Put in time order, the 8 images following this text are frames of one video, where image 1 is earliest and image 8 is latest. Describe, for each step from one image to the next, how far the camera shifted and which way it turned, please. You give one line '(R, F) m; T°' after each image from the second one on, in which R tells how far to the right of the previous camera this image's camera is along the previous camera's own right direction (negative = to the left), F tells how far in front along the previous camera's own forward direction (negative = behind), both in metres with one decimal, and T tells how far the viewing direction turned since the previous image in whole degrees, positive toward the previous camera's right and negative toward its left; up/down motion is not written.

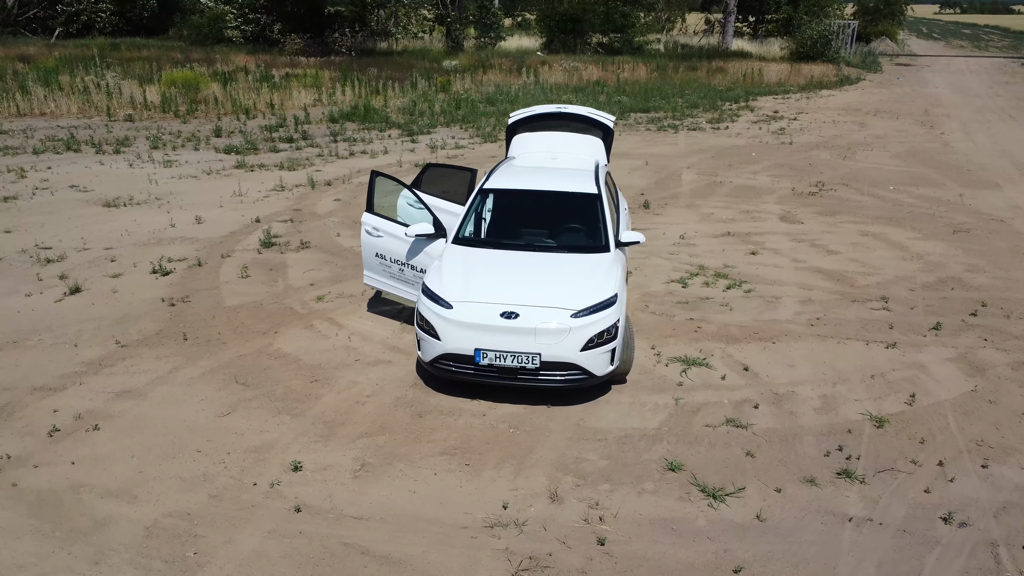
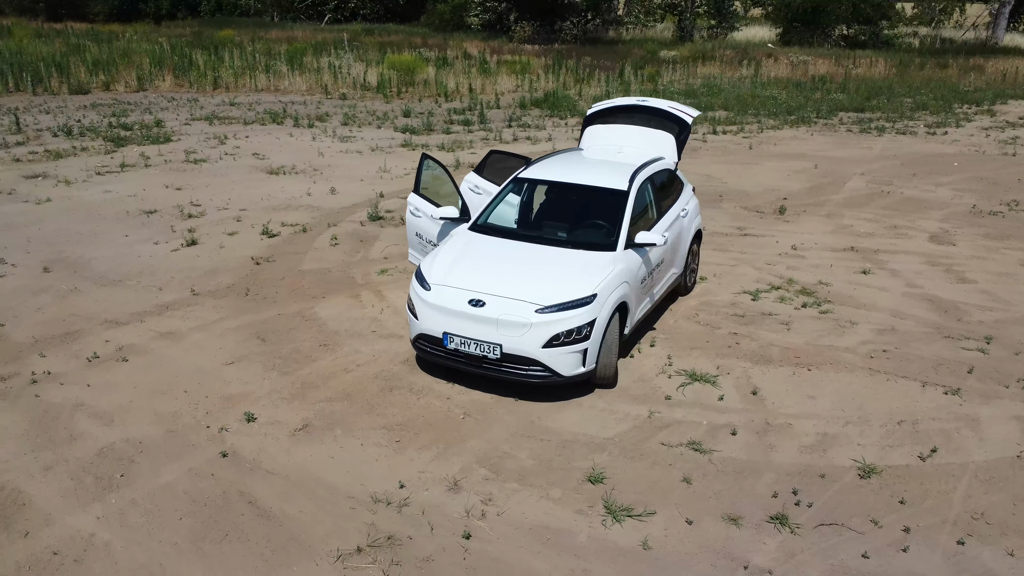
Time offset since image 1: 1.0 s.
(+2.0, +0.3) m; -17°
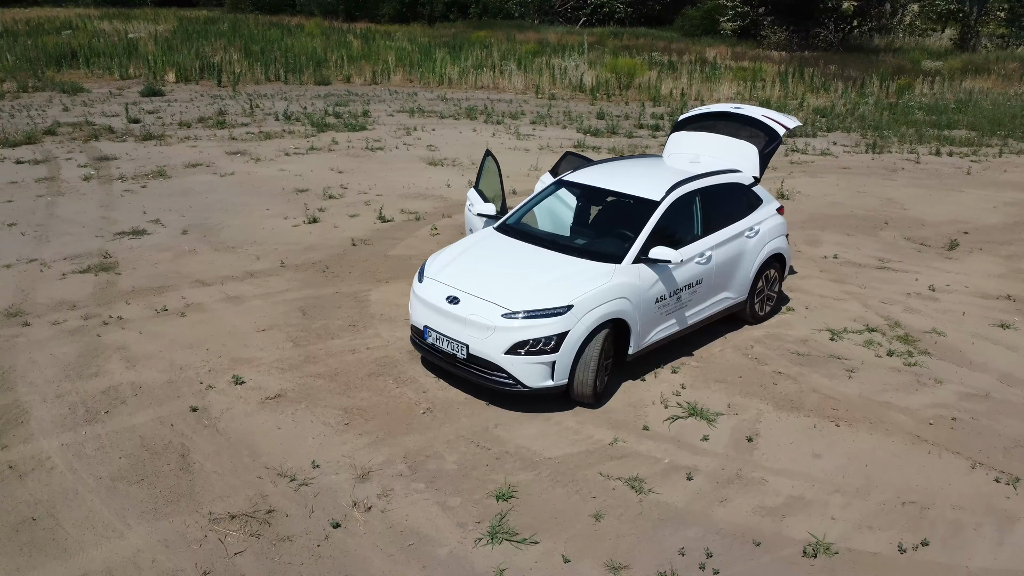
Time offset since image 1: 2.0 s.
(+2.0, +0.5) m; -18°
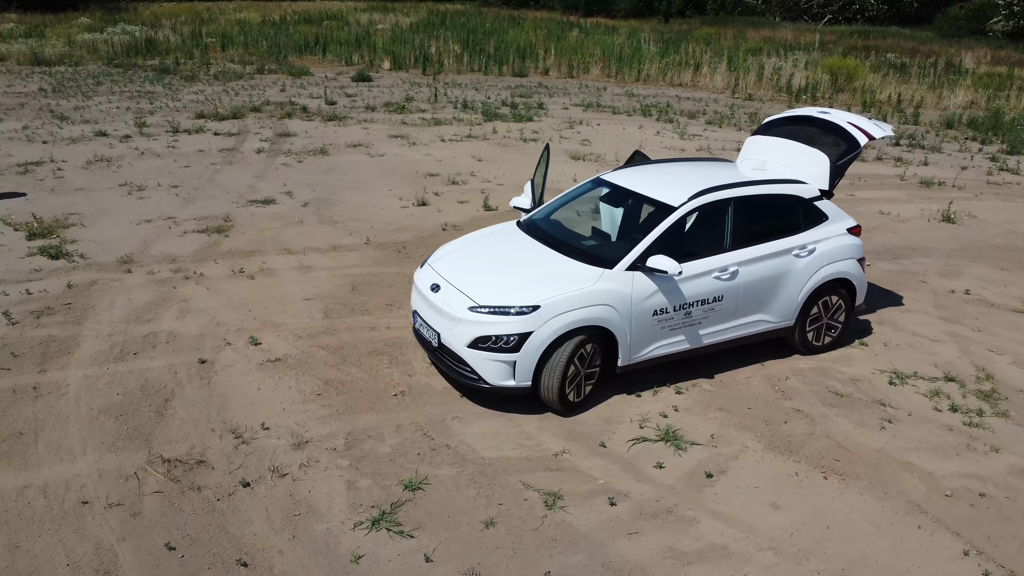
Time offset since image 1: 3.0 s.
(+1.8, +0.4) m; -16°
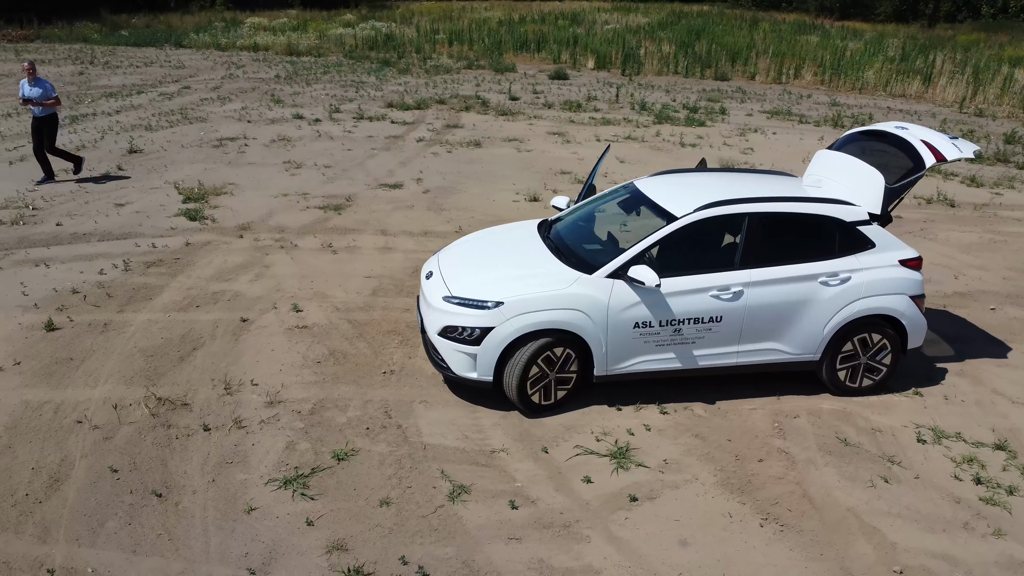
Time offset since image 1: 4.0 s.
(+1.8, +0.2) m; -16°
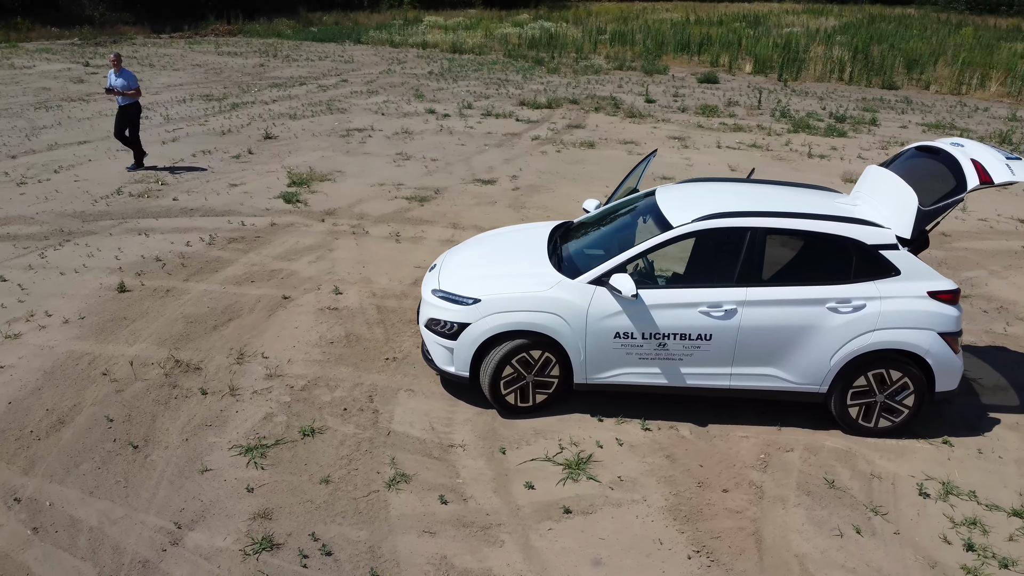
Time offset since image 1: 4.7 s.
(+1.3, +0.2) m; -12°
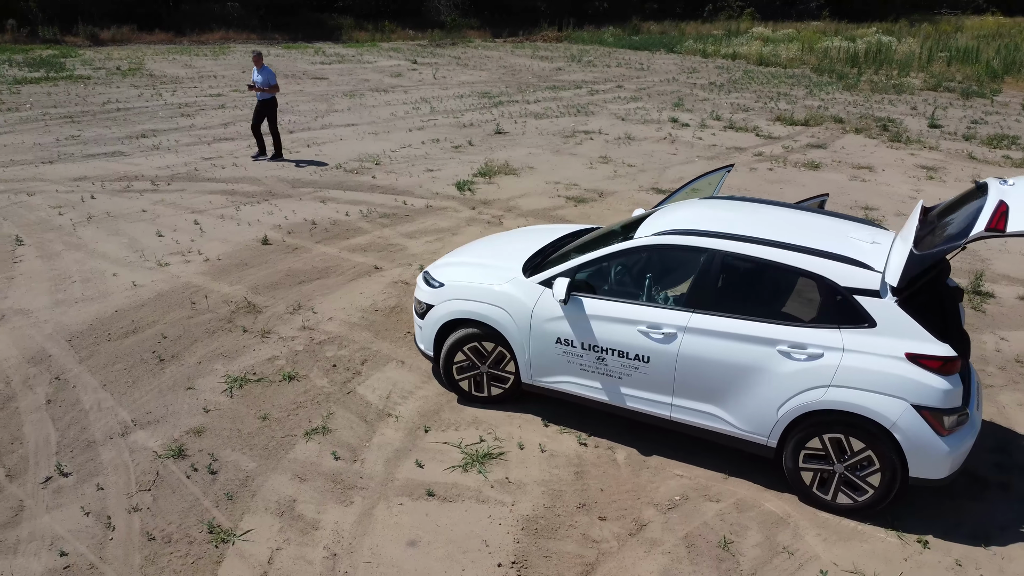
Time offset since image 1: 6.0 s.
(+2.5, +0.4) m; -23°
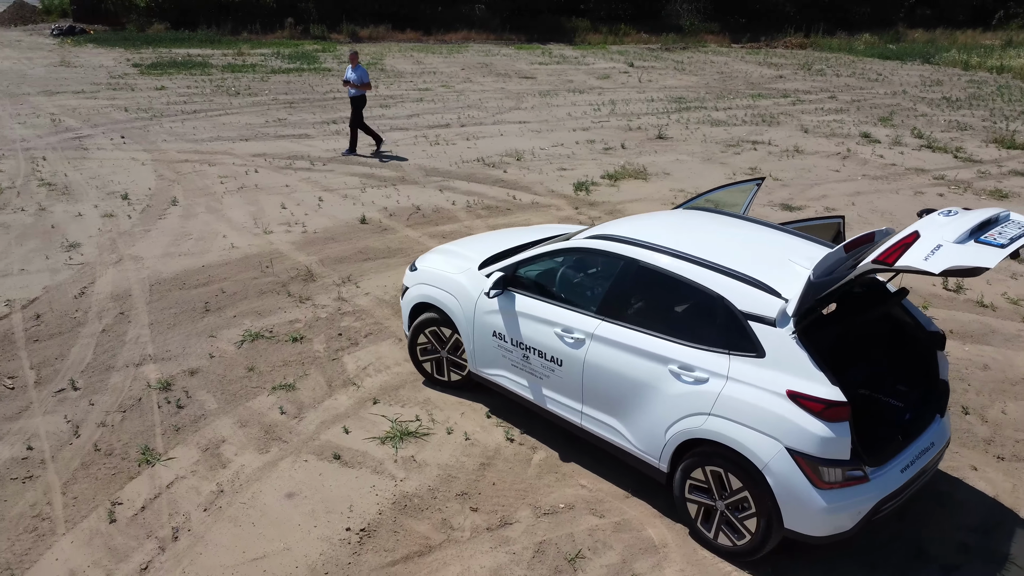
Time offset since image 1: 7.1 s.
(+2.0, +0.2) m; -17°
